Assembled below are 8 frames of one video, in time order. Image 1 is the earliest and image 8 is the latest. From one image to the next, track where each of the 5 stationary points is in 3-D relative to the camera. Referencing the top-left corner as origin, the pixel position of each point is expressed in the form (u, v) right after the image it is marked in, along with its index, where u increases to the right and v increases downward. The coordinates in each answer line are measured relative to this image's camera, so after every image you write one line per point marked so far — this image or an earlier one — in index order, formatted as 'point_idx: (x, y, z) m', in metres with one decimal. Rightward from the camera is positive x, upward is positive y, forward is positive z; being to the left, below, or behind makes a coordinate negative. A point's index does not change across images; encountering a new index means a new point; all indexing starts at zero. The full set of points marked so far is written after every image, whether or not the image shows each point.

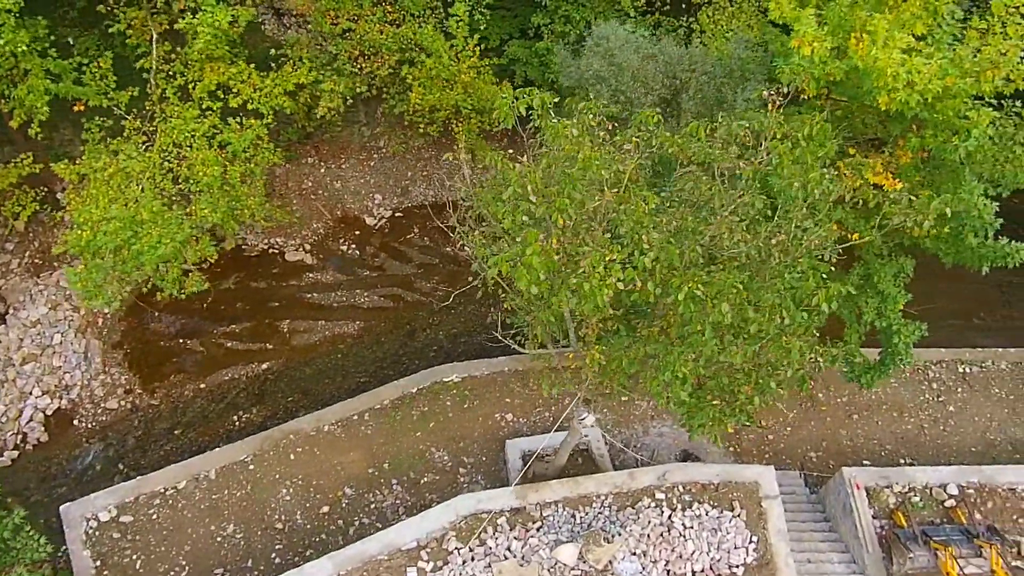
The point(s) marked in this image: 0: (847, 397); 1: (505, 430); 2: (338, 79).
0: (+3.3, -1.1, +11.4) m
1: (-0.1, -1.4, +10.9) m
2: (-1.8, +2.2, +11.7) m
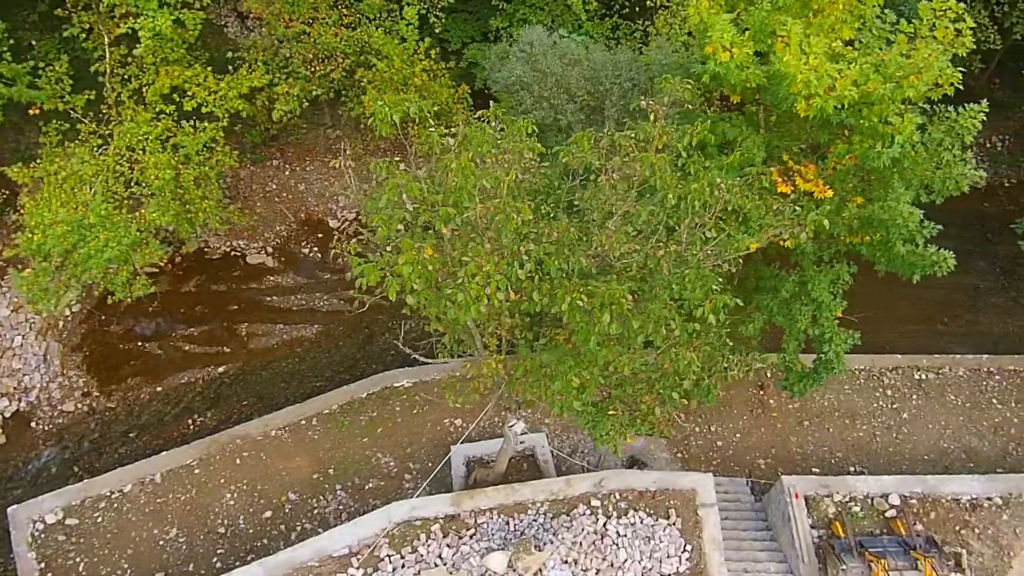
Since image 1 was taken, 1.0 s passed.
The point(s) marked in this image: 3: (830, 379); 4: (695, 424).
0: (+2.8, -1.1, +11.3) m
1: (-0.6, -1.4, +10.8) m
2: (-2.2, +2.1, +11.7) m
3: (+3.2, -0.9, +11.5) m
4: (+1.8, -1.3, +11.0) m
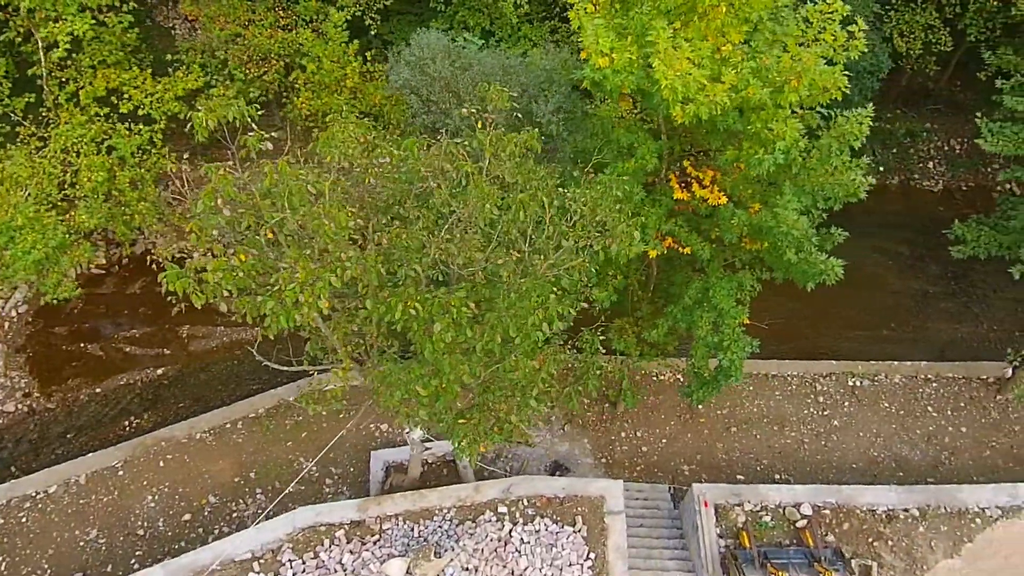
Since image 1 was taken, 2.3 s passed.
0: (+2.1, -1.2, +11.1) m
1: (-1.3, -1.4, +10.8) m
2: (-2.9, +2.1, +11.7) m
3: (+2.5, -1.0, +11.4) m
4: (+1.1, -1.4, +10.9) m
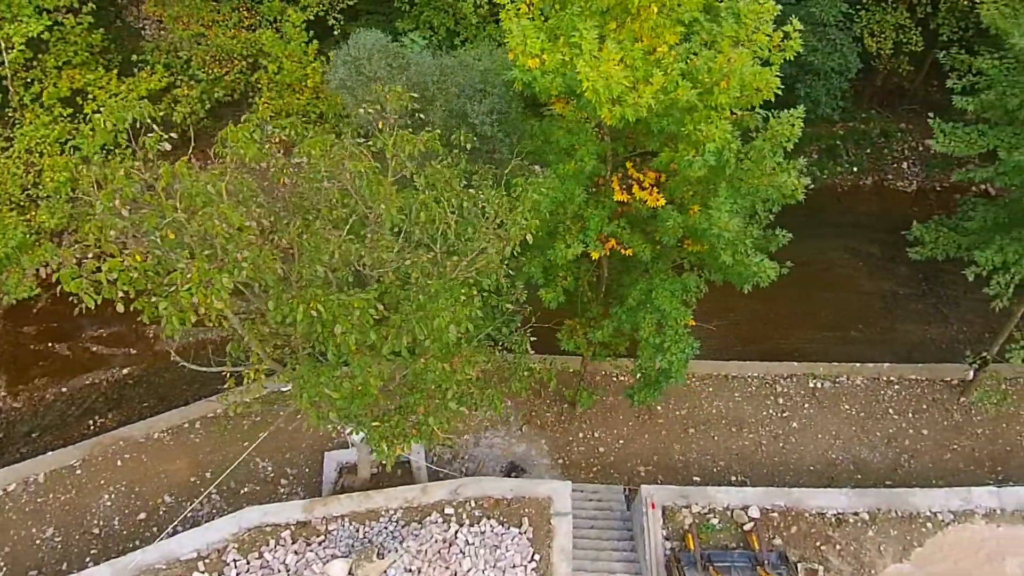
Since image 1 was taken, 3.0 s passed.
0: (+1.7, -1.2, +11.1) m
1: (-1.7, -1.5, +10.8) m
2: (-3.3, +2.1, +11.7) m
3: (+2.1, -1.0, +11.3) m
4: (+0.7, -1.4, +10.9) m
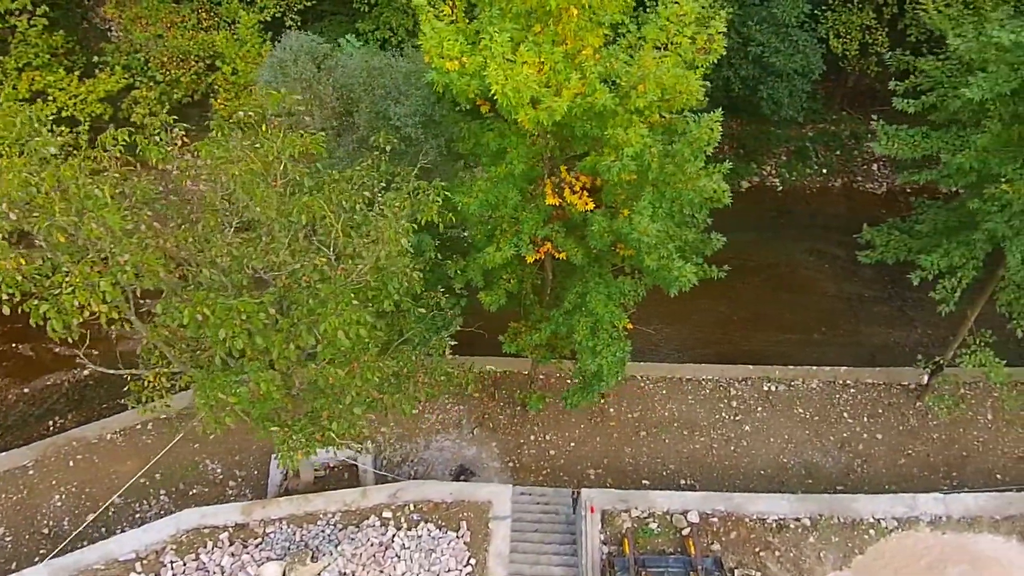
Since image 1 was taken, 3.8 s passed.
0: (+1.2, -1.2, +11.0) m
1: (-2.2, -1.5, +10.8) m
2: (-3.8, +2.1, +11.8) m
3: (+1.6, -1.0, +11.3) m
4: (+0.2, -1.4, +10.8) m
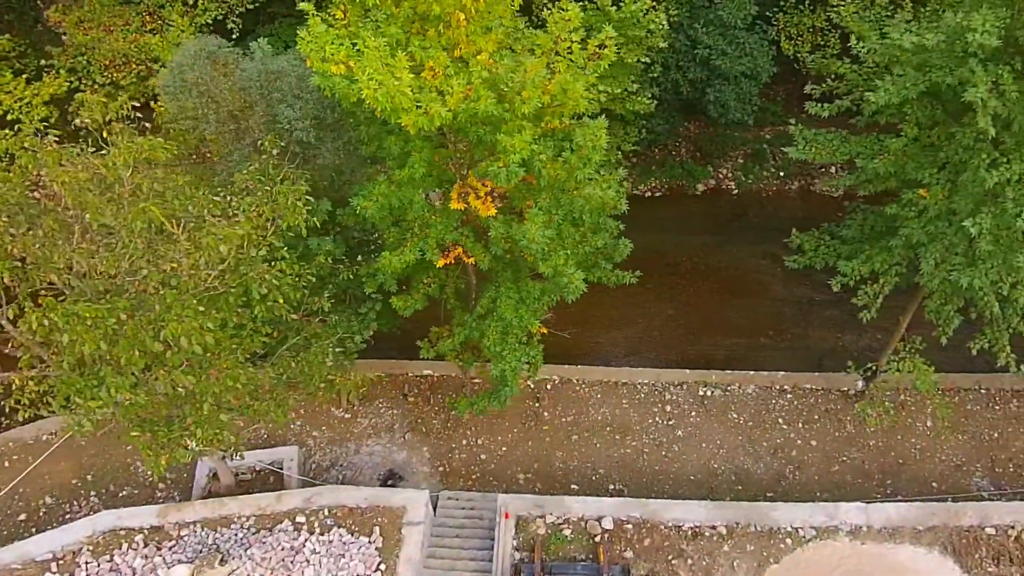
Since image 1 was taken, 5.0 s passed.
0: (+0.6, -1.3, +11.0) m
1: (-2.8, -1.5, +10.8) m
2: (-4.4, +2.1, +11.8) m
3: (+1.0, -1.0, +11.2) m
4: (-0.5, -1.4, +10.8) m
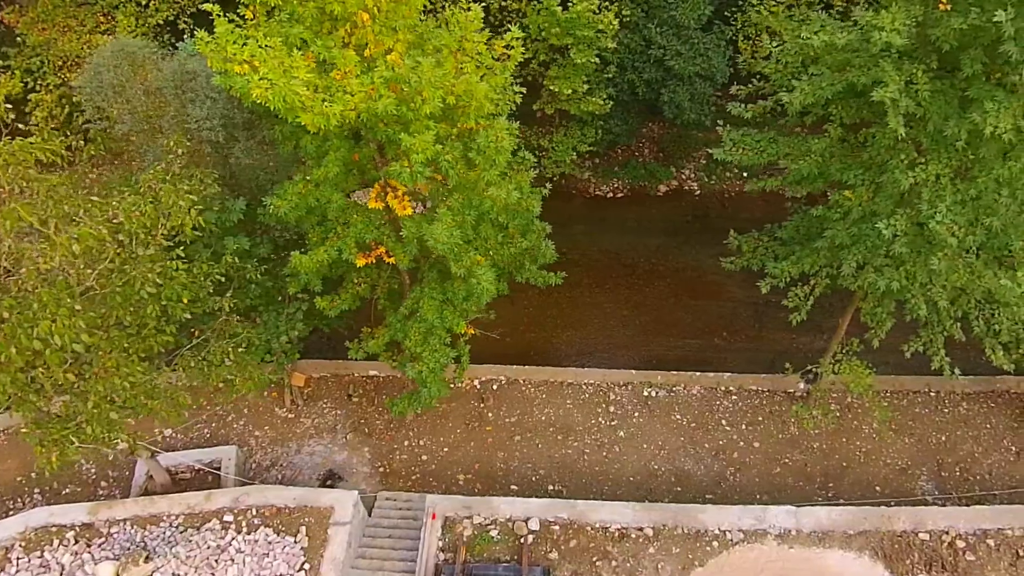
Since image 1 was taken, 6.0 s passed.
0: (0.0, -1.3, +11.0) m
1: (-3.4, -1.5, +10.9) m
2: (-4.9, +2.1, +11.9) m
3: (+0.4, -1.1, +11.2) m
4: (-1.0, -1.4, +10.8) m
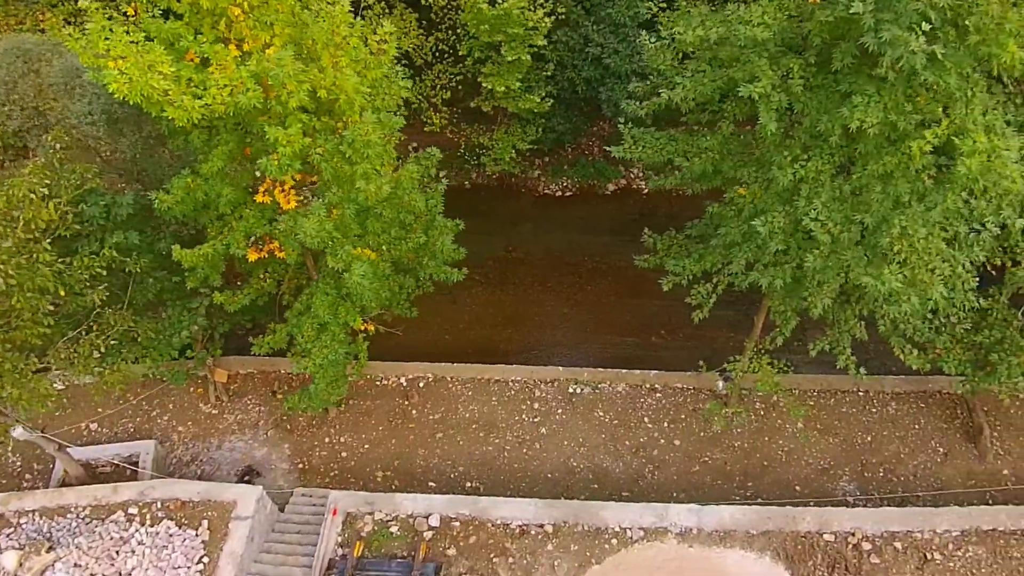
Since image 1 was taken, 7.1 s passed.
0: (-0.7, -1.2, +11.0) m
1: (-4.1, -1.4, +11.0) m
2: (-5.6, +2.1, +12.1) m
3: (-0.3, -1.0, +11.2) m
4: (-1.8, -1.4, +10.9) m
